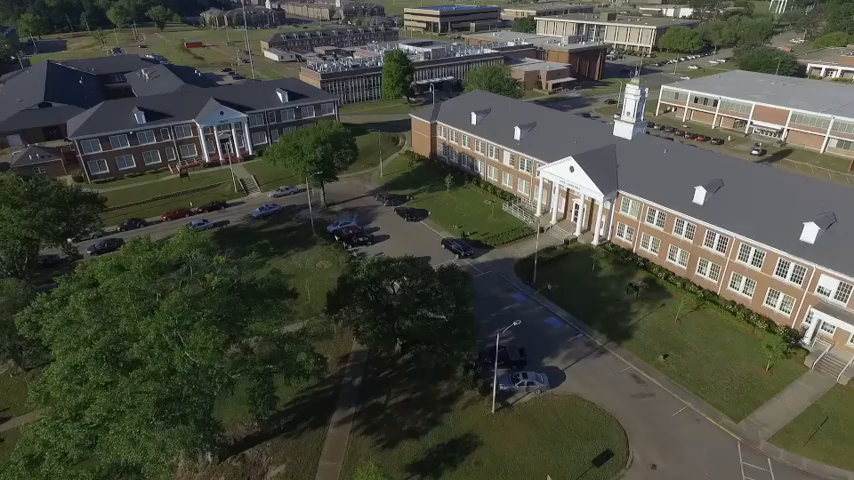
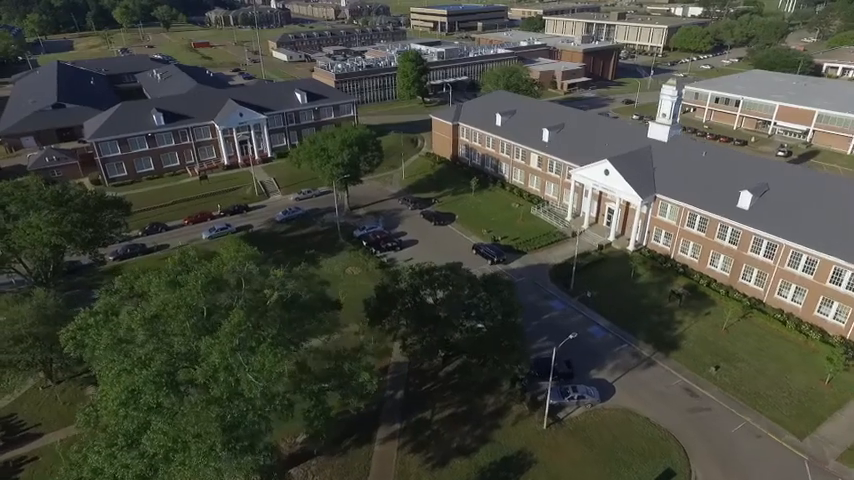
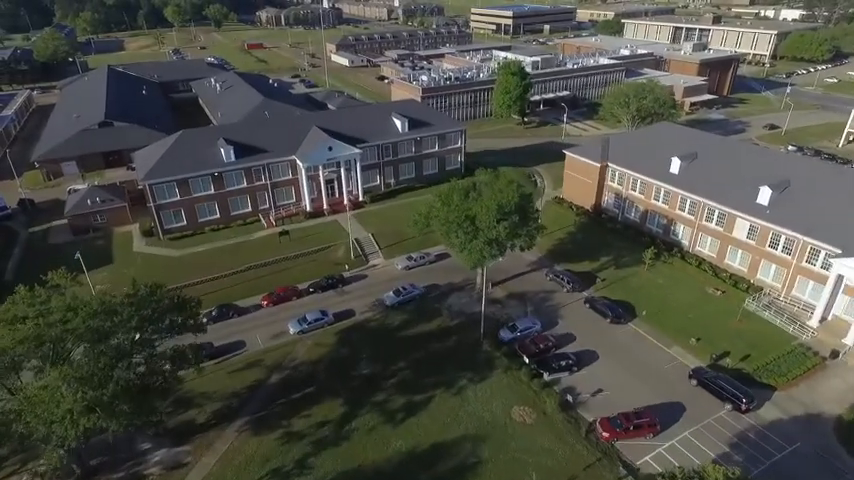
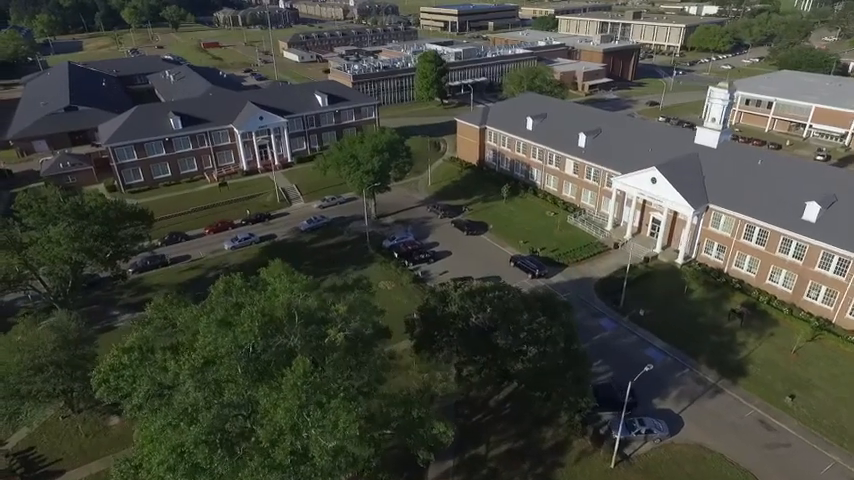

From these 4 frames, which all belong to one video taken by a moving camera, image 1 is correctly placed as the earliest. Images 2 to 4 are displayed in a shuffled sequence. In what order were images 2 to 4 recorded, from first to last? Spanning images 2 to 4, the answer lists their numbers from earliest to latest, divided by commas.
2, 4, 3
